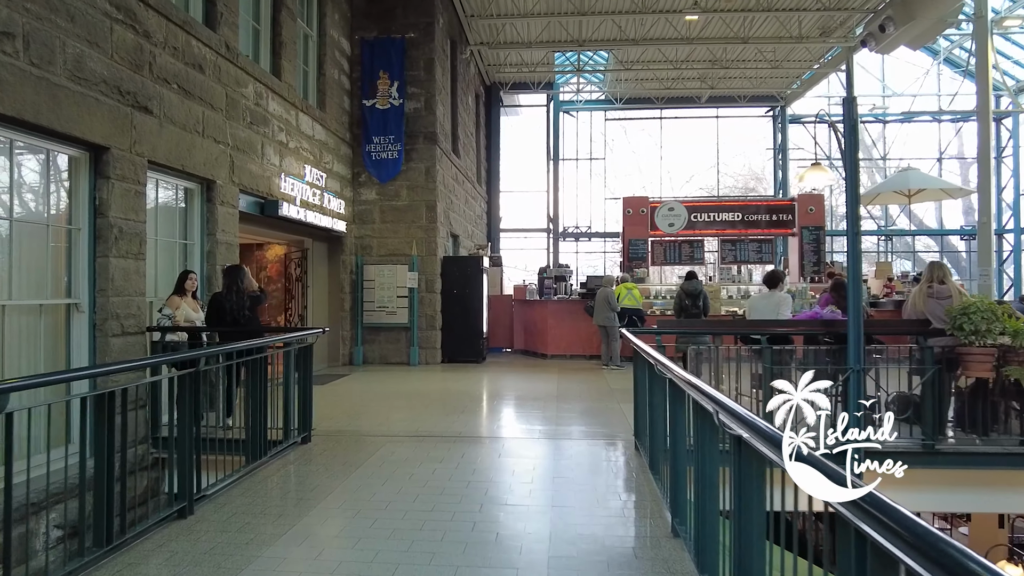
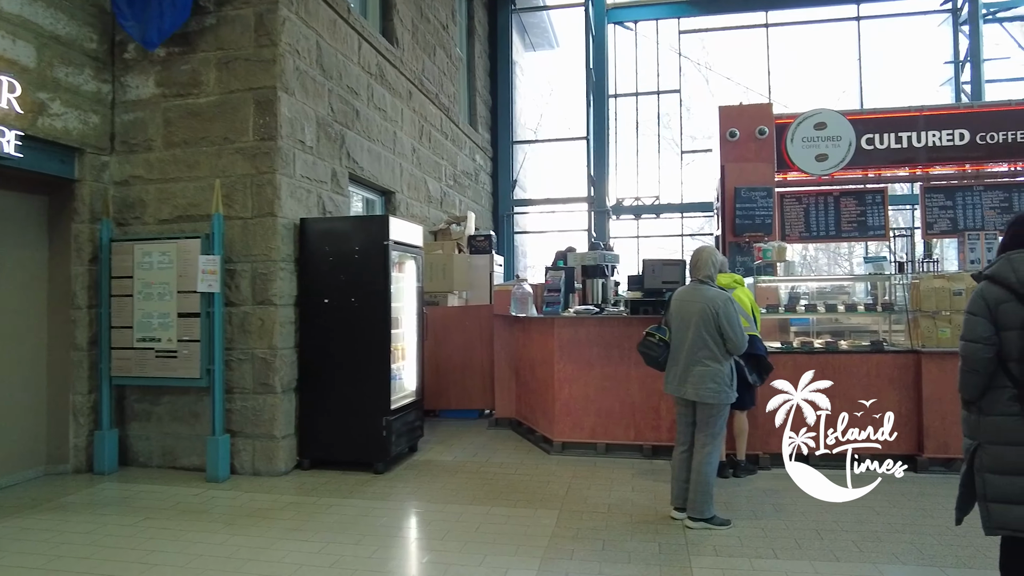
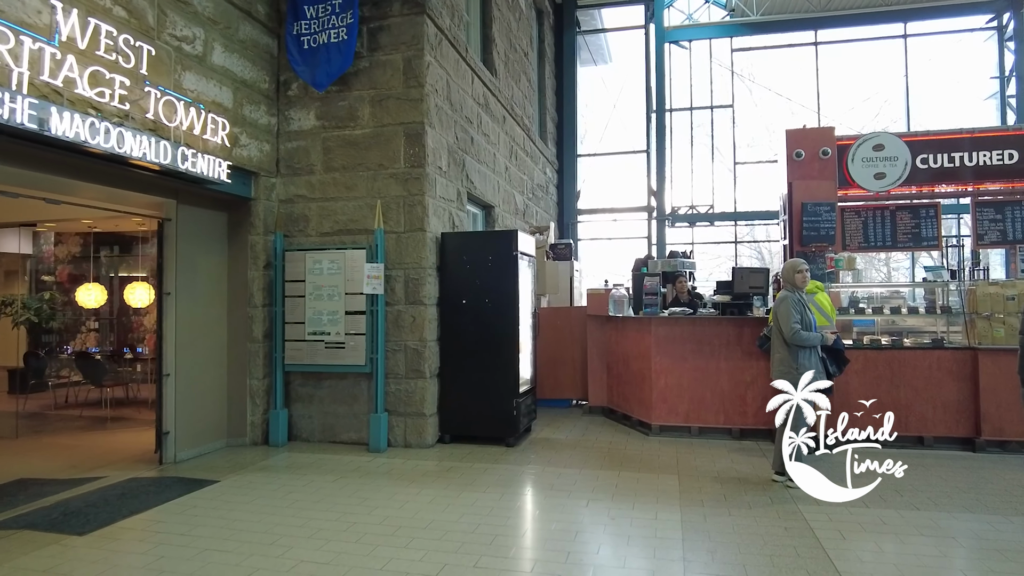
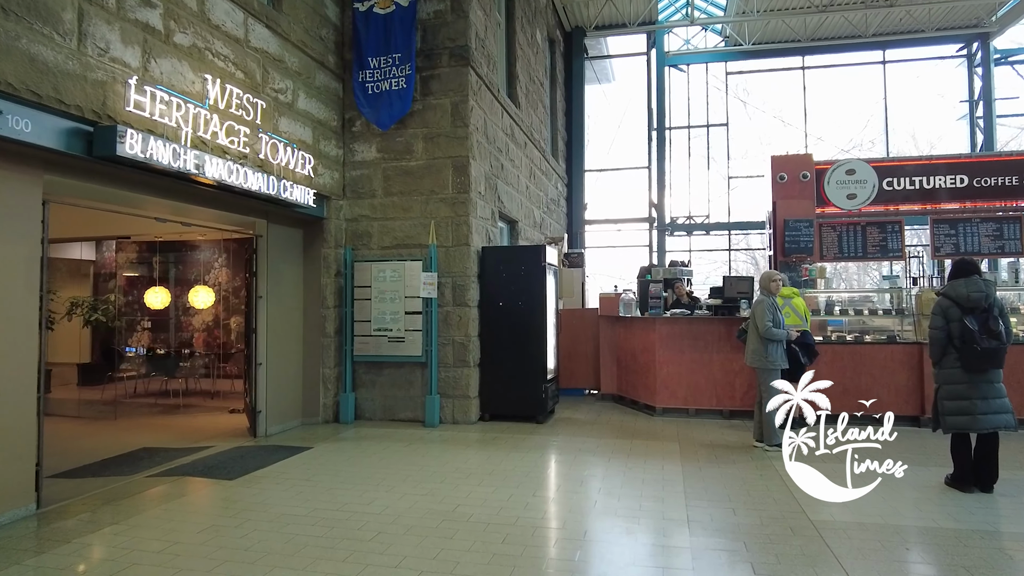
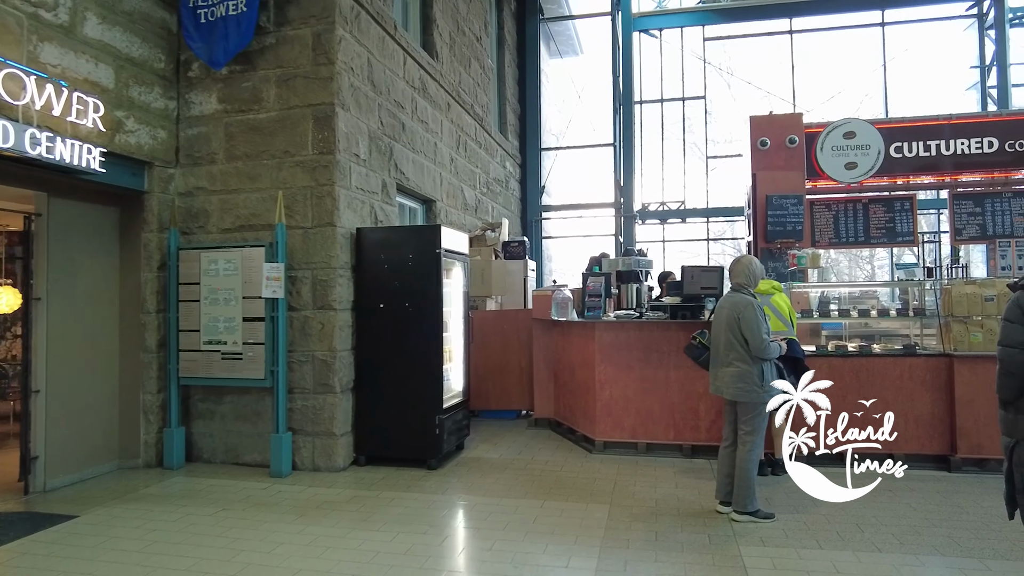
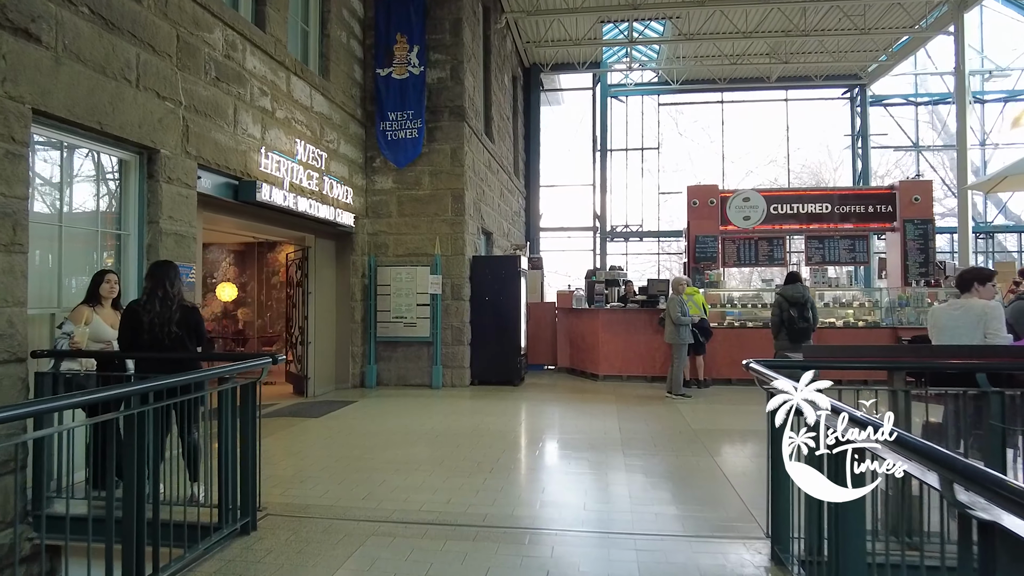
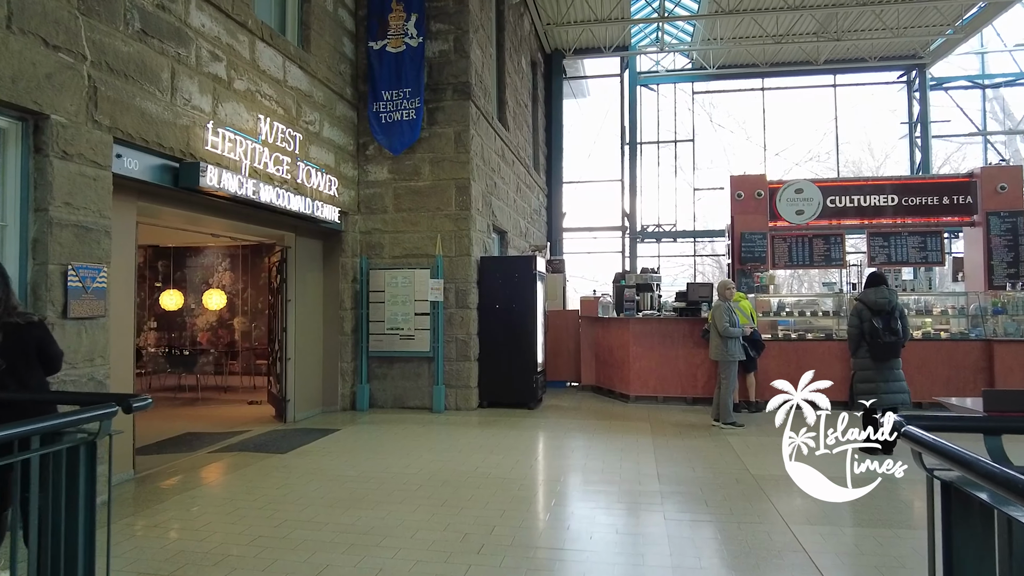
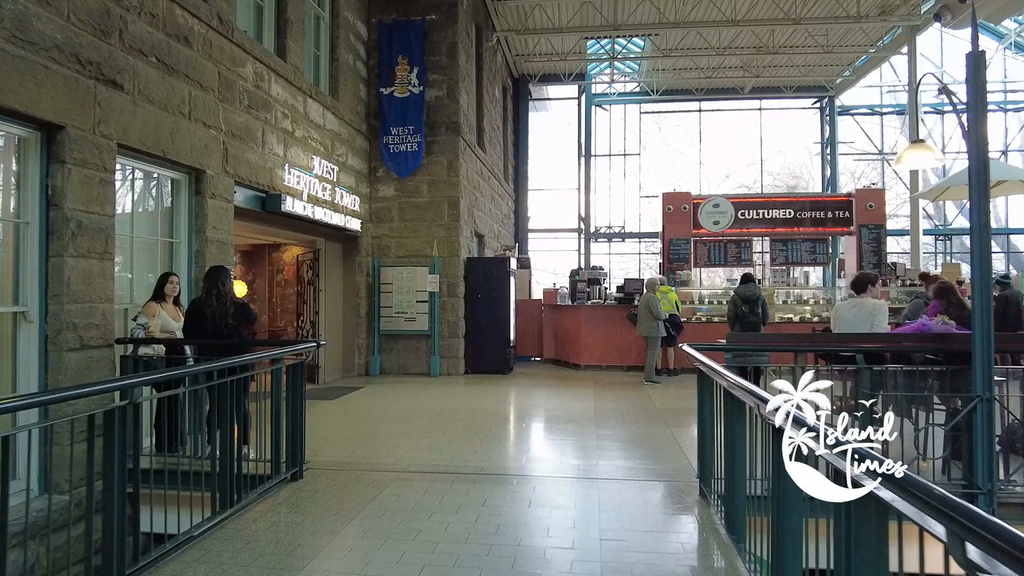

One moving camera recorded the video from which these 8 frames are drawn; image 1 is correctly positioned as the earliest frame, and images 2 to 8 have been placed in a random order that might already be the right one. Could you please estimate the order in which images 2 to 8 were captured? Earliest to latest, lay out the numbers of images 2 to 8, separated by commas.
8, 6, 7, 4, 3, 5, 2
